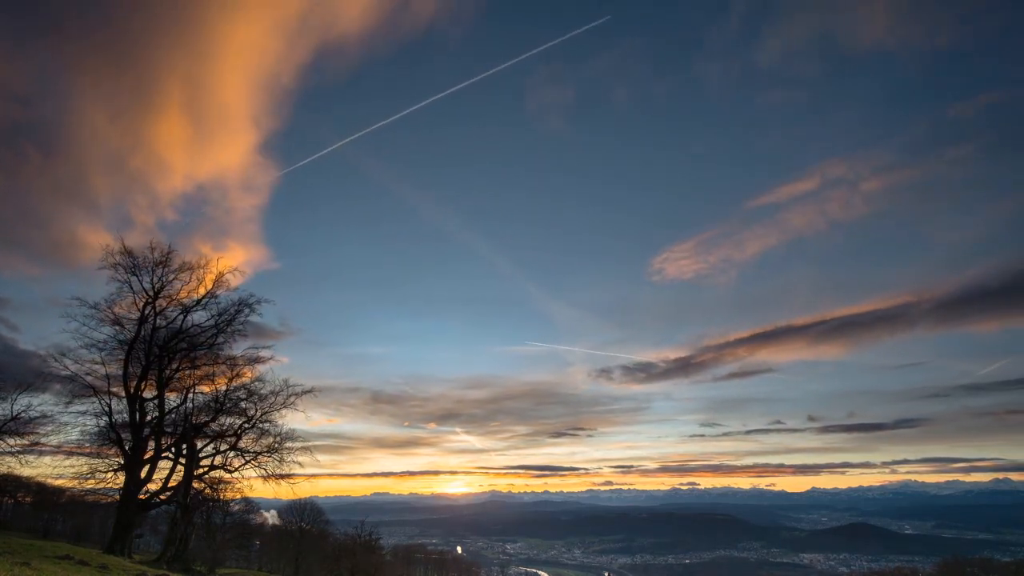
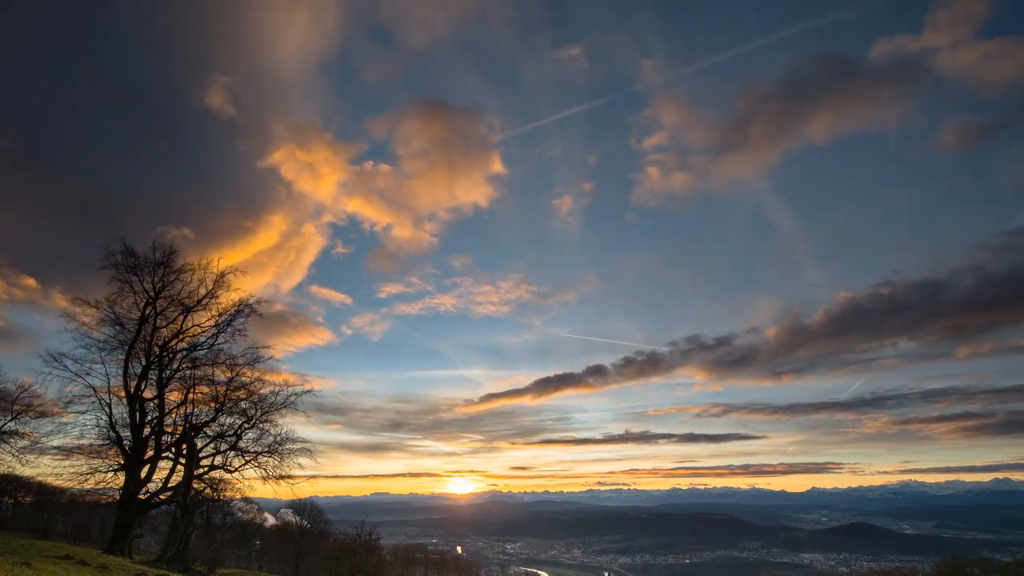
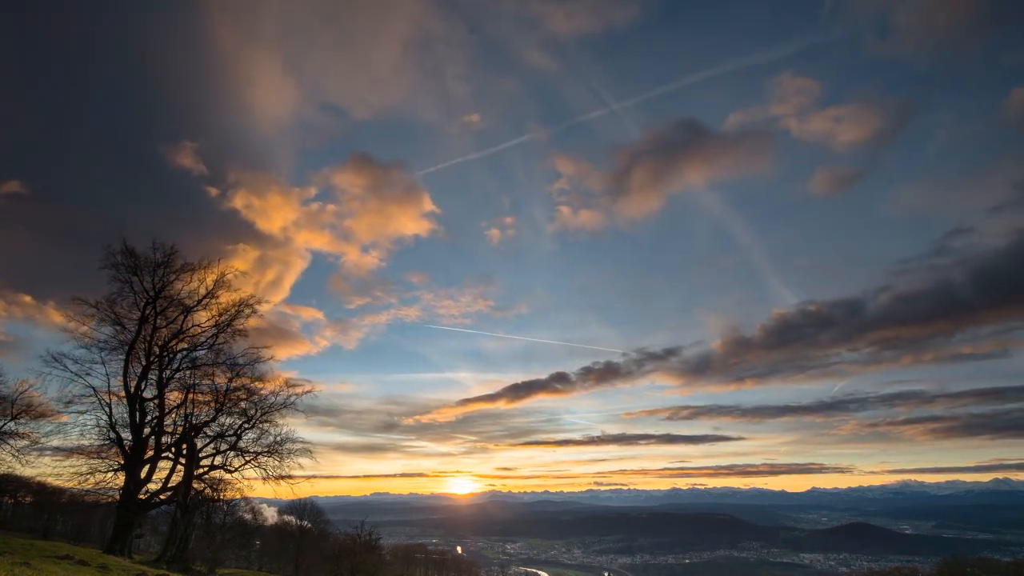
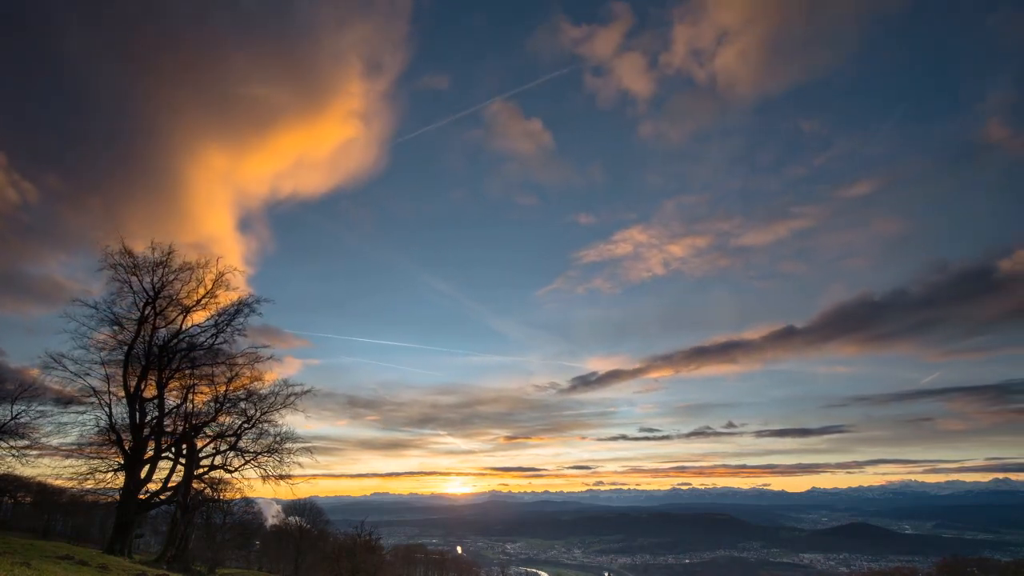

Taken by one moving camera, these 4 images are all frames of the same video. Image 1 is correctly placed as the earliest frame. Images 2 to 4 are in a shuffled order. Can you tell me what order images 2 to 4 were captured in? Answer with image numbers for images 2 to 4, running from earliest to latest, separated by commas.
4, 2, 3
